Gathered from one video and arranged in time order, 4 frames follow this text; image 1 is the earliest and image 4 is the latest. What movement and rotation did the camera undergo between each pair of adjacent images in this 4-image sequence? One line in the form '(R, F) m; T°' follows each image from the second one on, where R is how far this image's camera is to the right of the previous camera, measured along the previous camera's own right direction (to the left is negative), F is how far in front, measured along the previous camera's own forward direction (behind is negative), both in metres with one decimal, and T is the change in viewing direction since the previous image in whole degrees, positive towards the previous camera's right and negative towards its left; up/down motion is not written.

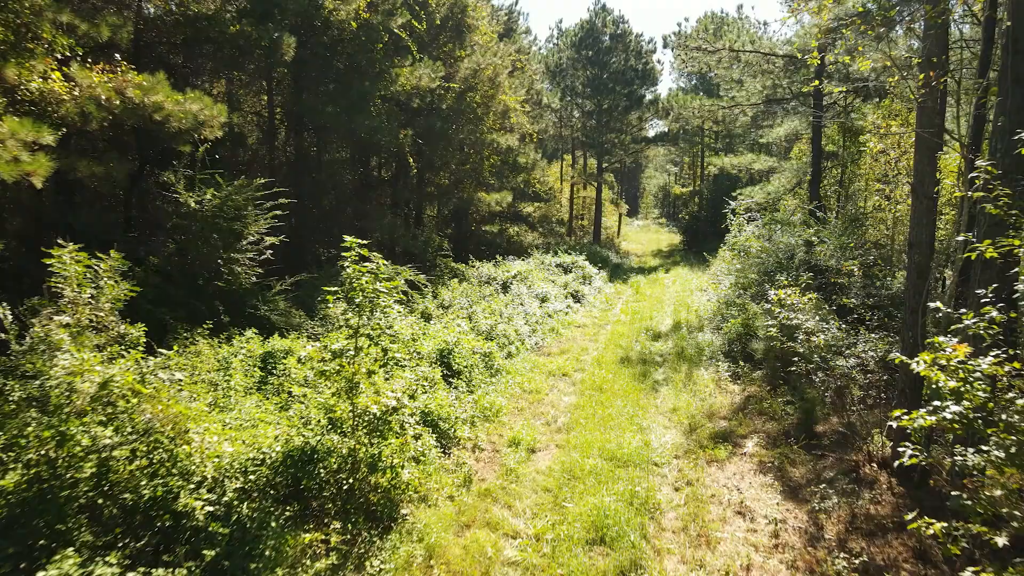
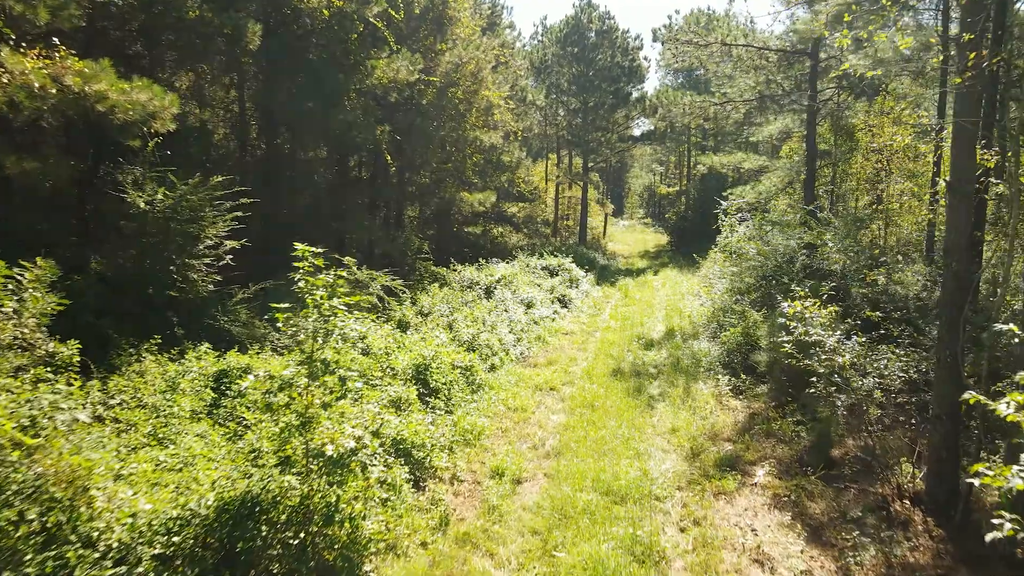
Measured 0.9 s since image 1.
(0.0, +0.7) m; +1°
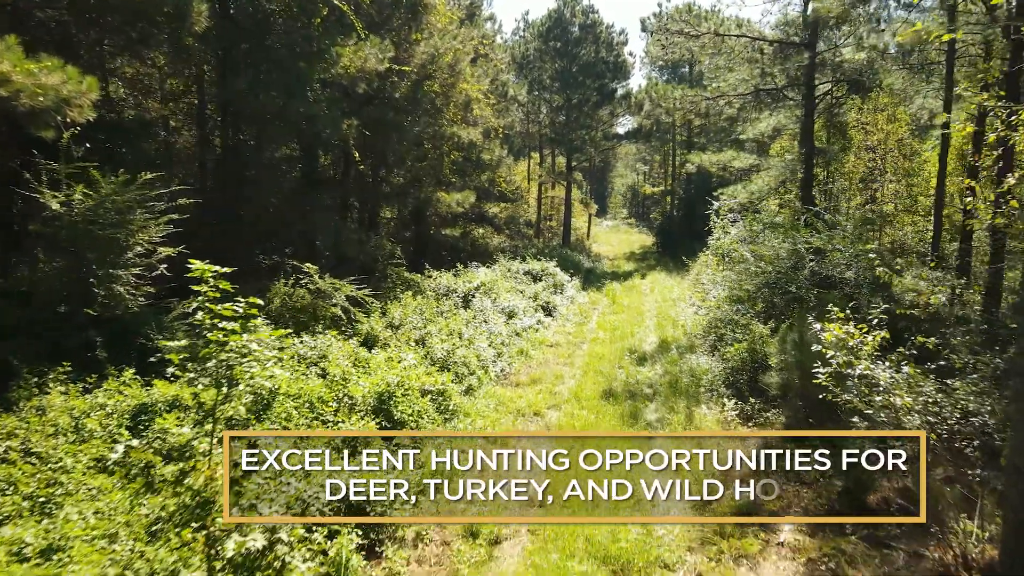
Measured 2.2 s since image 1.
(0.0, +1.0) m; +1°
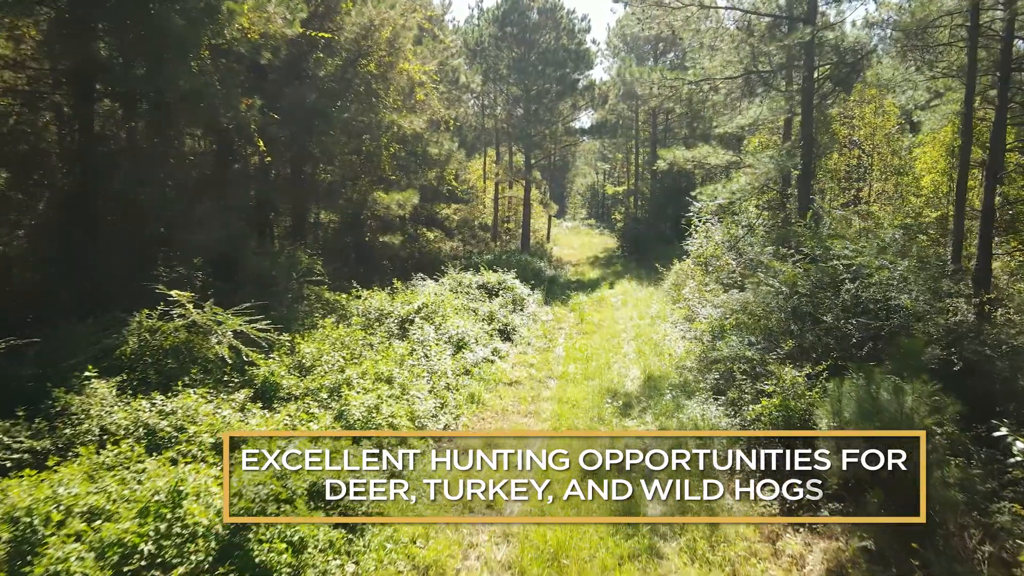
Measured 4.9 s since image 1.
(+0.1, +2.3) m; +3°
